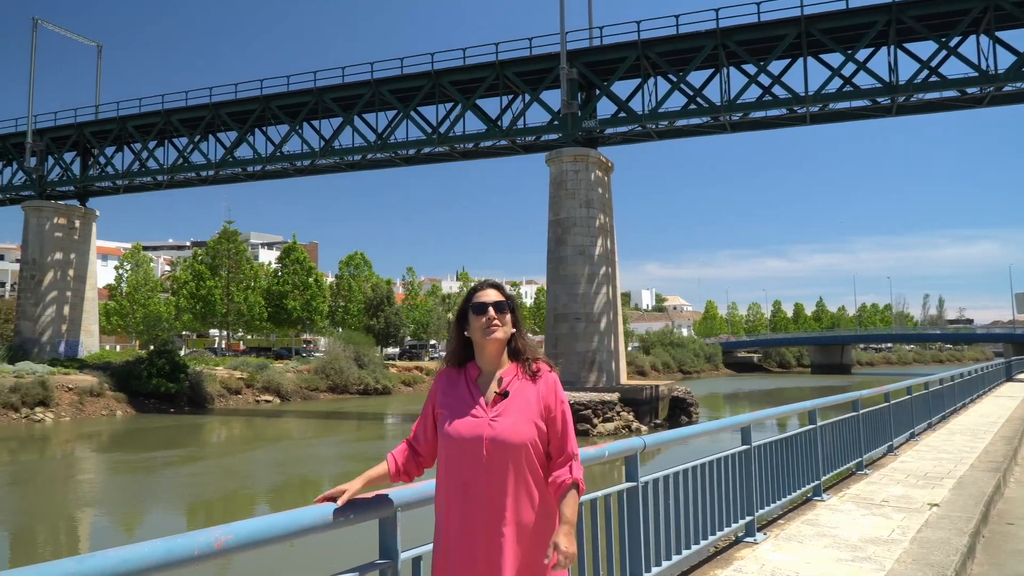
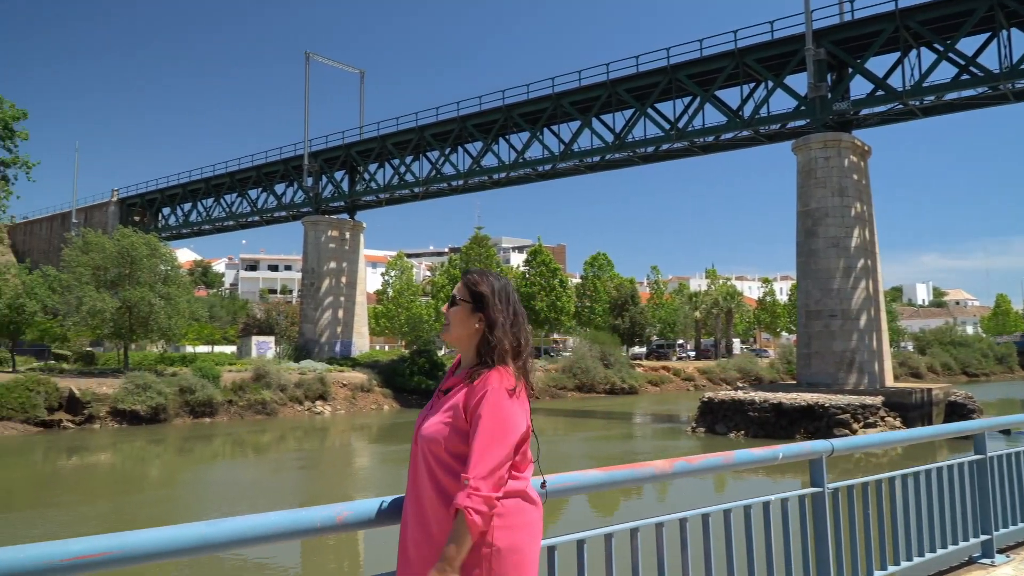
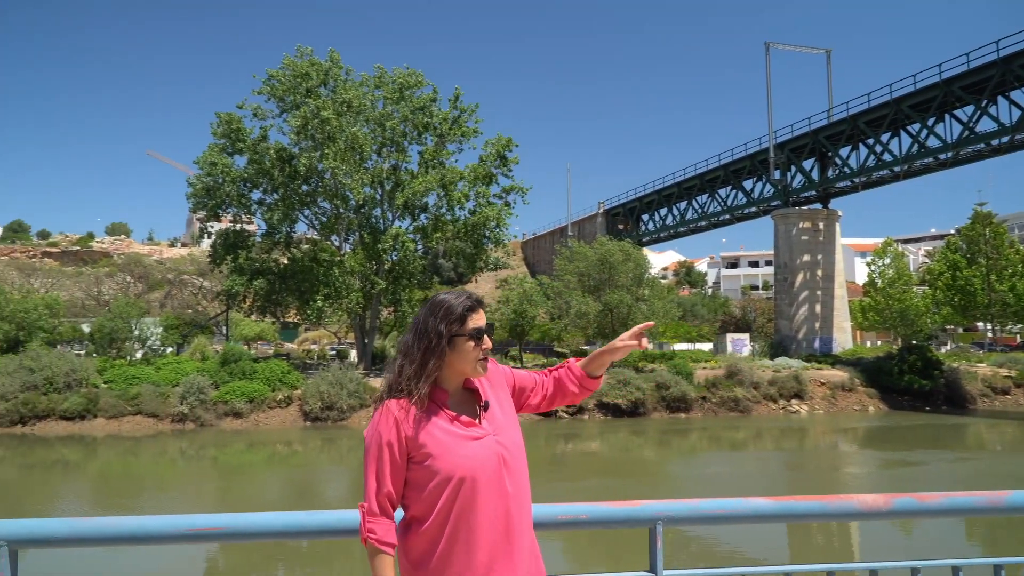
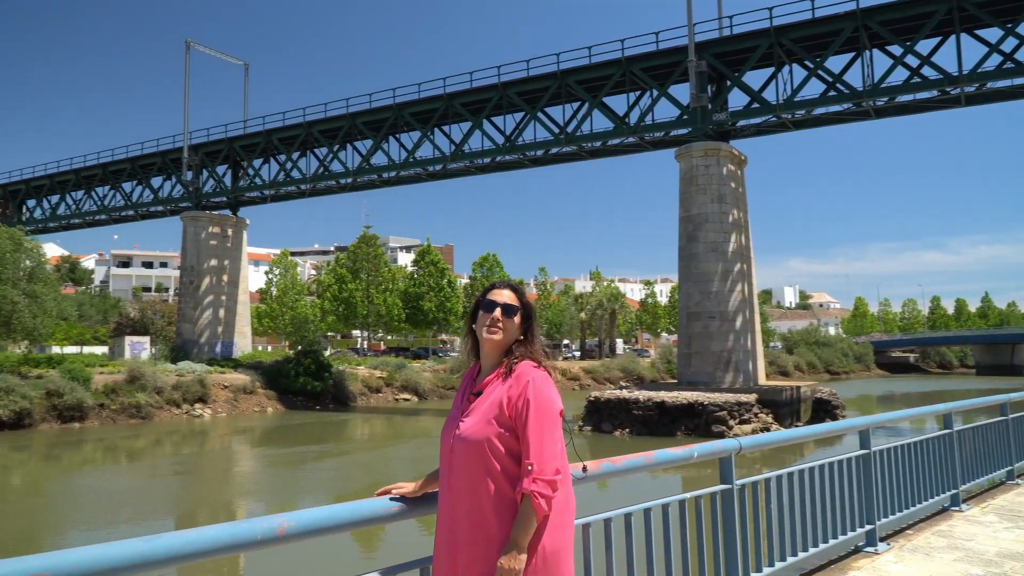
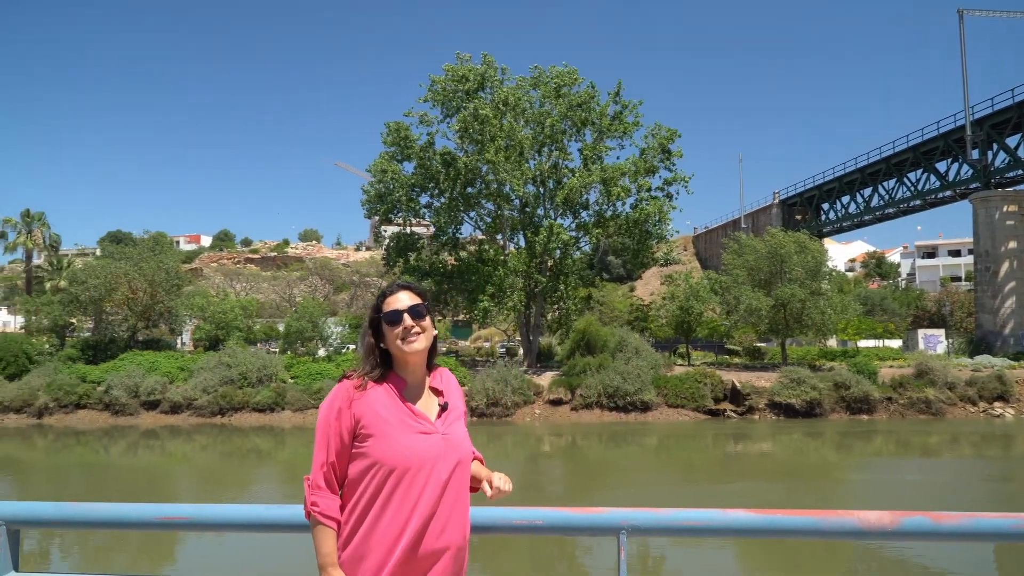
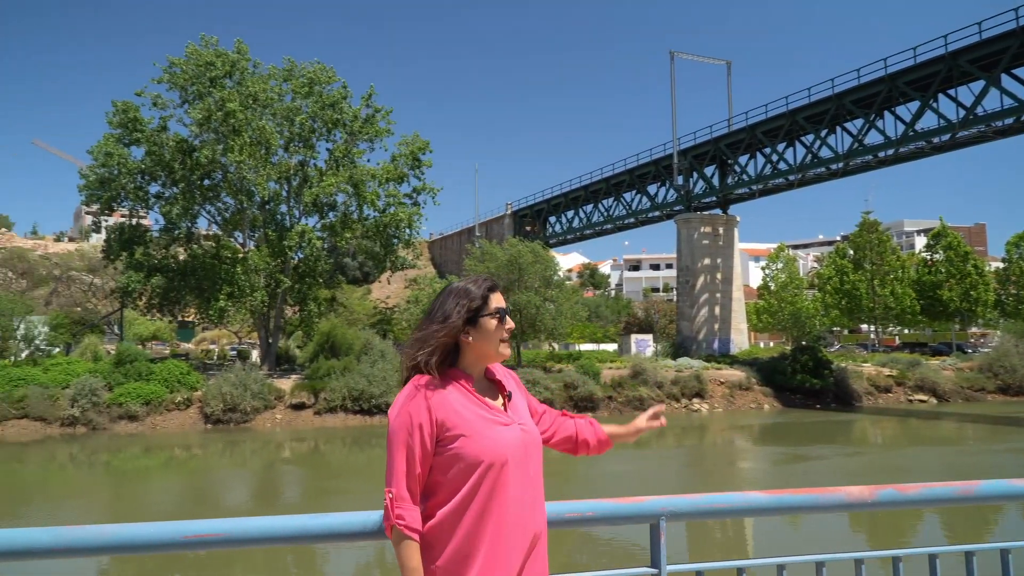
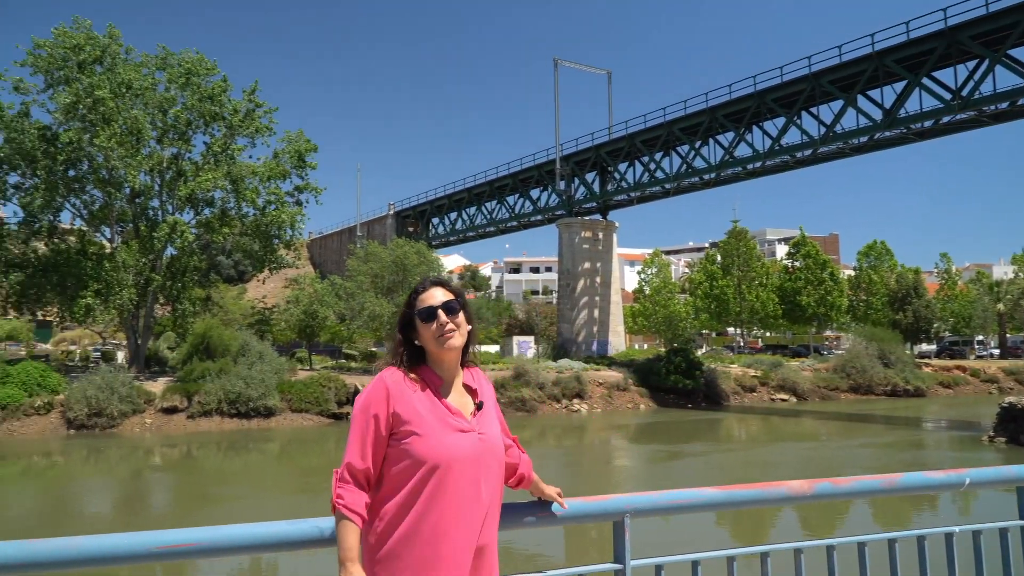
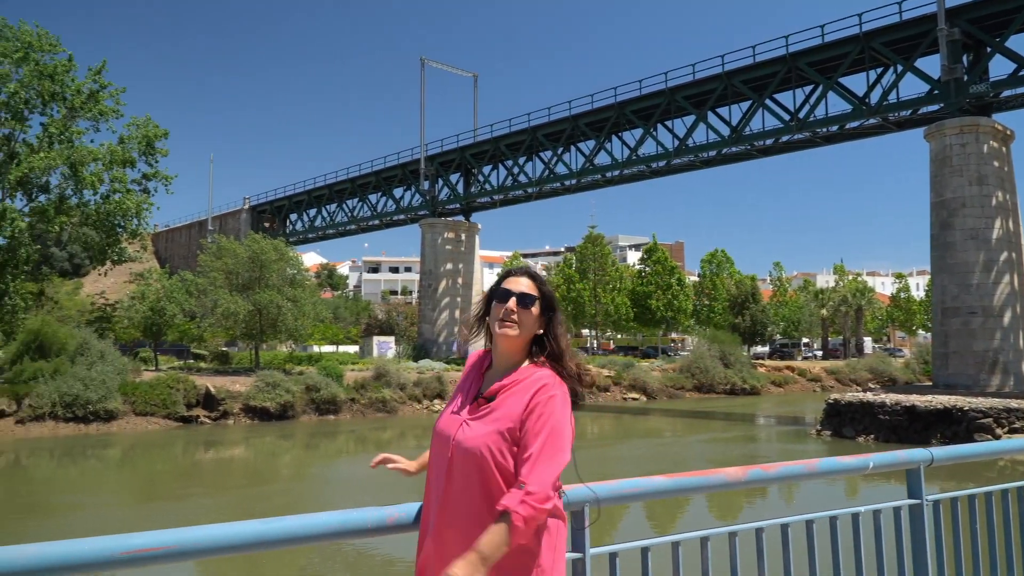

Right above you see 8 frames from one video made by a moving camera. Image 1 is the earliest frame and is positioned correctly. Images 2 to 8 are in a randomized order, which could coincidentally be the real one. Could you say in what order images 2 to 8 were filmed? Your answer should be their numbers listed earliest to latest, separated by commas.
4, 2, 8, 7, 6, 3, 5
